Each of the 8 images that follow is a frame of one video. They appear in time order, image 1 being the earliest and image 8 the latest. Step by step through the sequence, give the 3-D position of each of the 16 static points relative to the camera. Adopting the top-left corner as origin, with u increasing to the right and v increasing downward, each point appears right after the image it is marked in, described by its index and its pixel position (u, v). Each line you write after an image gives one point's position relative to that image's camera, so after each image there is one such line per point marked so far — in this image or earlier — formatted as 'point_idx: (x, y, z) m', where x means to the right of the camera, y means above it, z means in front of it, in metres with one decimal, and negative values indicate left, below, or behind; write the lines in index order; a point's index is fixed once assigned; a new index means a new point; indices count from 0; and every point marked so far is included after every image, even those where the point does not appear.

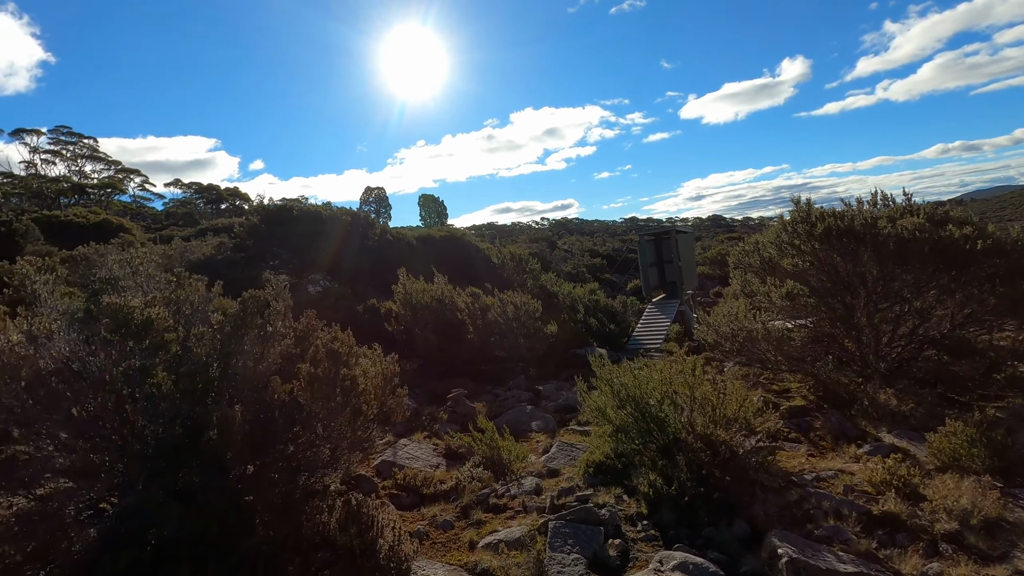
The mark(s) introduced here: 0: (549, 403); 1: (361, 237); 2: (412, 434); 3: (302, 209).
0: (+0.7, -2.1, +10.0) m
1: (-5.3, +1.9, +19.0) m
2: (-1.4, -2.1, +7.5) m
3: (-7.6, +2.8, +19.1) m
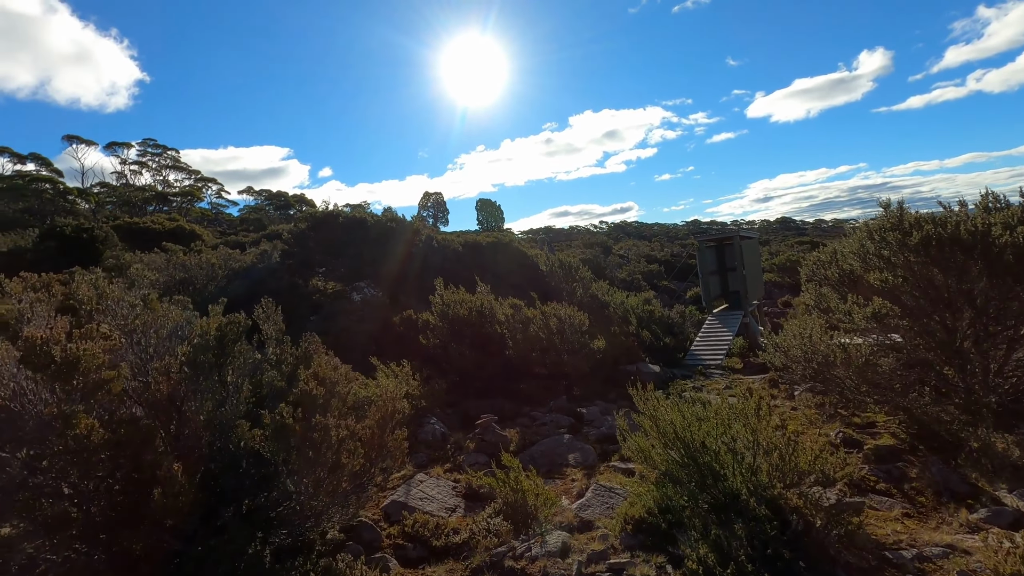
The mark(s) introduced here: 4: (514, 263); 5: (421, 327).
0: (+1.3, -2.4, +9.0) m
1: (-3.6, +1.6, +18.6) m
2: (-1.0, -2.3, +6.8) m
3: (-5.9, +2.6, +19.0) m
4: (+0.1, +1.0, +19.8) m
5: (-2.0, -0.9, +12.0) m
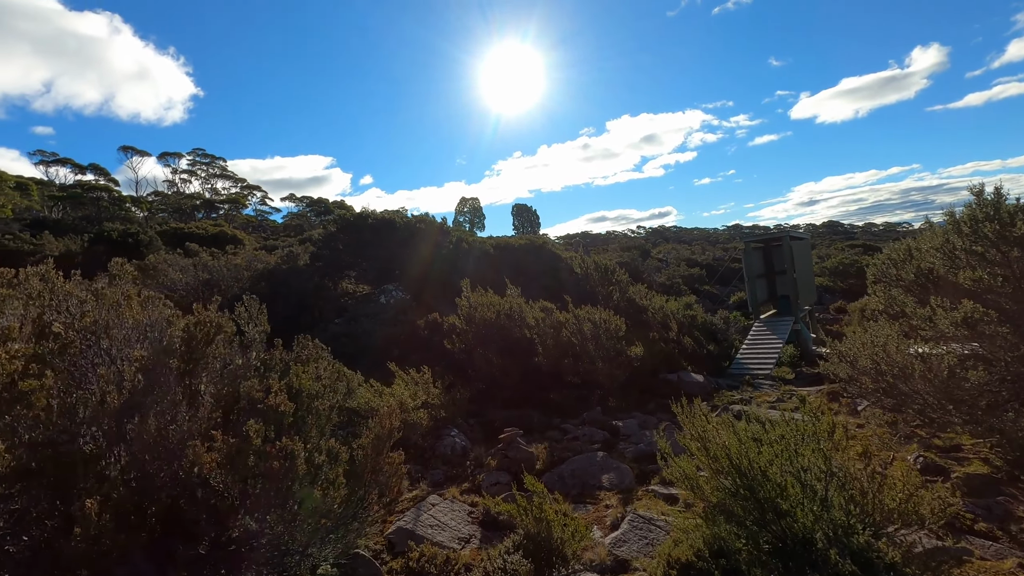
0: (+1.8, -2.4, +8.1) m
1: (-2.5, +1.5, +18.1) m
2: (-0.7, -2.3, +6.1) m
3: (-4.7, +2.5, +18.6) m
4: (+1.3, +0.9, +19.0) m
5: (-1.4, -0.9, +11.4) m
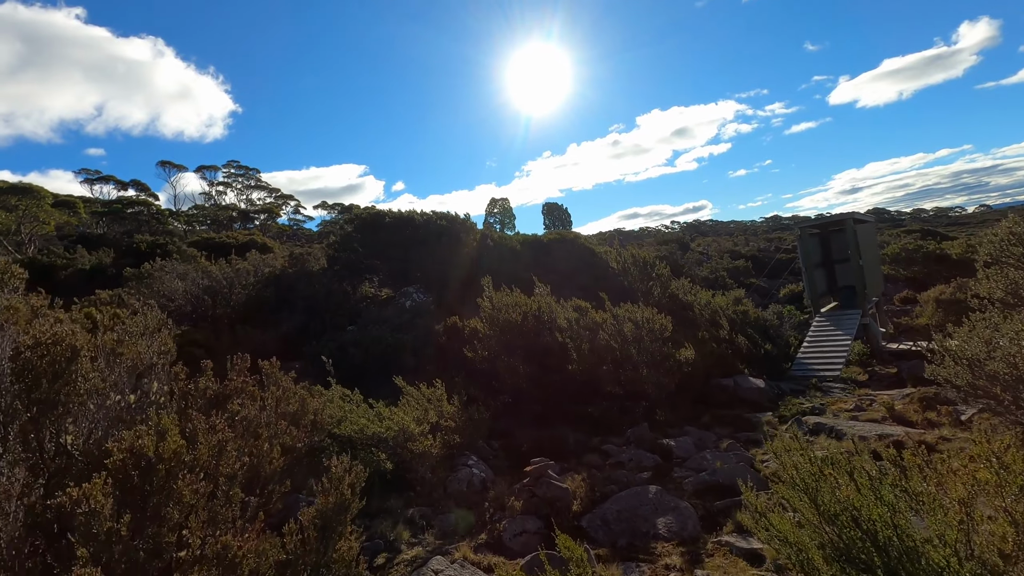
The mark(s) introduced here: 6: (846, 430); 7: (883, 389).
0: (+2.1, -2.3, +6.6) m
1: (-1.6, +1.4, +16.8) m
2: (-0.5, -2.3, +4.7) m
3: (-3.8, +2.4, +17.5) m
4: (+2.2, +0.9, +17.5) m
5: (-0.8, -0.9, +10.0) m
6: (+5.1, -2.2, +8.2) m
7: (+8.5, -2.3, +12.2) m
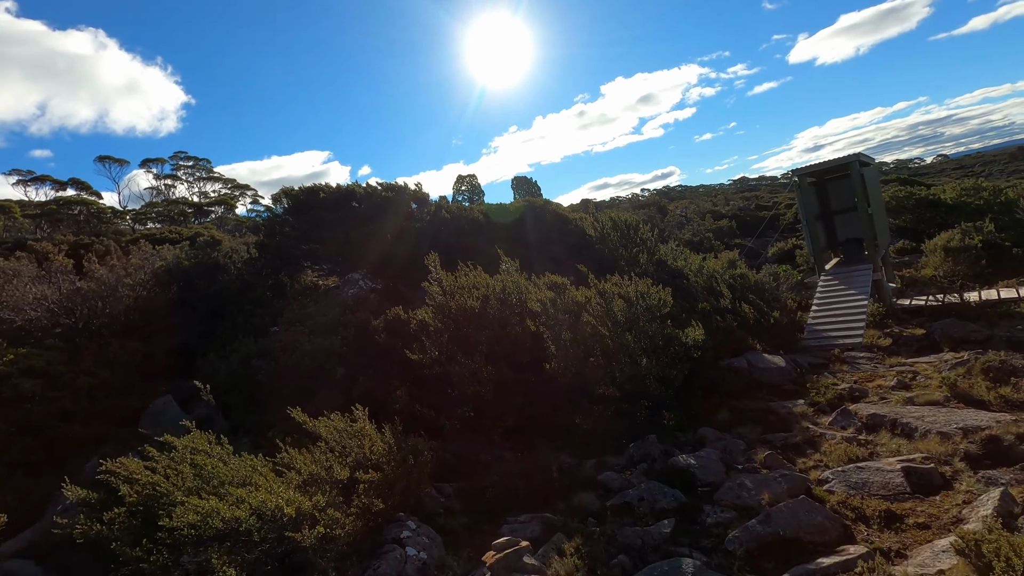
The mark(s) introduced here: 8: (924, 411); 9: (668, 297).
0: (+1.8, -2.0, +4.5) m
1: (-2.7, +1.9, +14.4) m
2: (-0.7, -2.2, +2.5) m
3: (-5.0, +2.7, +14.9) m
4: (+1.2, +1.7, +15.2) m
5: (-1.4, -0.6, +7.7) m
6: (+4.7, -1.6, +6.2) m
7: (+7.9, -1.3, +10.4) m
8: (+5.2, -1.6, +6.8) m
9: (+2.6, -0.2, +8.8) m
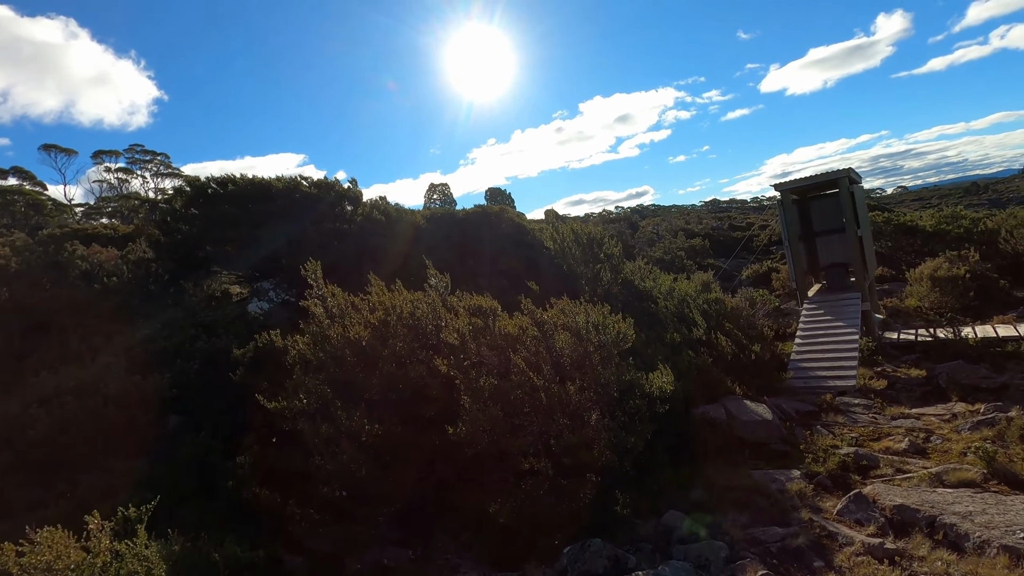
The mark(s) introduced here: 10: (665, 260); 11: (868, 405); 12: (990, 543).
0: (+0.9, -2.2, +2.5) m
1: (-3.9, +1.6, +12.3) m
2: (-1.5, -2.3, +0.4) m
3: (-6.2, +2.5, +12.7) m
4: (-0.1, +1.2, +13.3) m
5: (-2.4, -0.8, +5.6) m
6: (+3.7, -2.0, +4.4) m
7: (+6.7, -1.9, +8.7) m
8: (+4.3, -2.0, +5.0) m
9: (+1.5, -0.5, +6.9) m
10: (+5.4, +1.0, +18.9) m
11: (+5.9, -1.9, +8.7) m
12: (+3.7, -2.0, +4.1) m
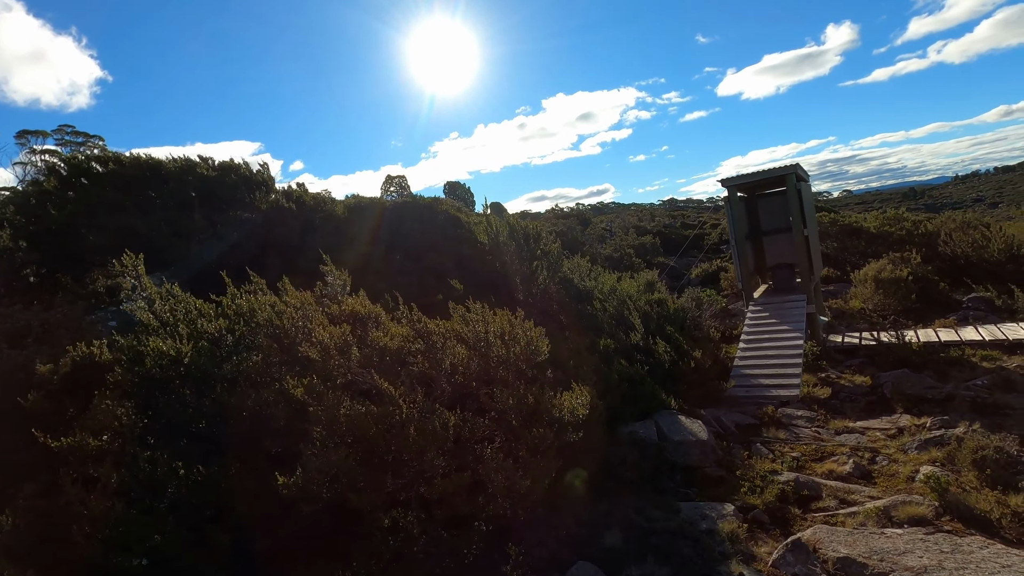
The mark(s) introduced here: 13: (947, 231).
0: (+0.1, -2.3, +1.5) m
1: (-5.4, +1.7, +10.9) m
2: (-2.2, -2.4, -0.7) m
3: (-7.7, +2.6, +11.1) m
4: (-1.7, +1.3, +12.2) m
5: (-3.5, -0.8, +4.4) m
6: (+2.7, -2.0, +3.6) m
7: (+5.4, -2.0, +8.1) m
8: (+3.2, -2.1, +4.3) m
9: (+0.4, -0.6, +5.9) m
10: (+3.4, +1.0, +18.1) m
11: (+4.6, -2.0, +8.1) m
12: (+2.8, -2.1, +3.4) m
13: (+15.9, +2.1, +19.5) m
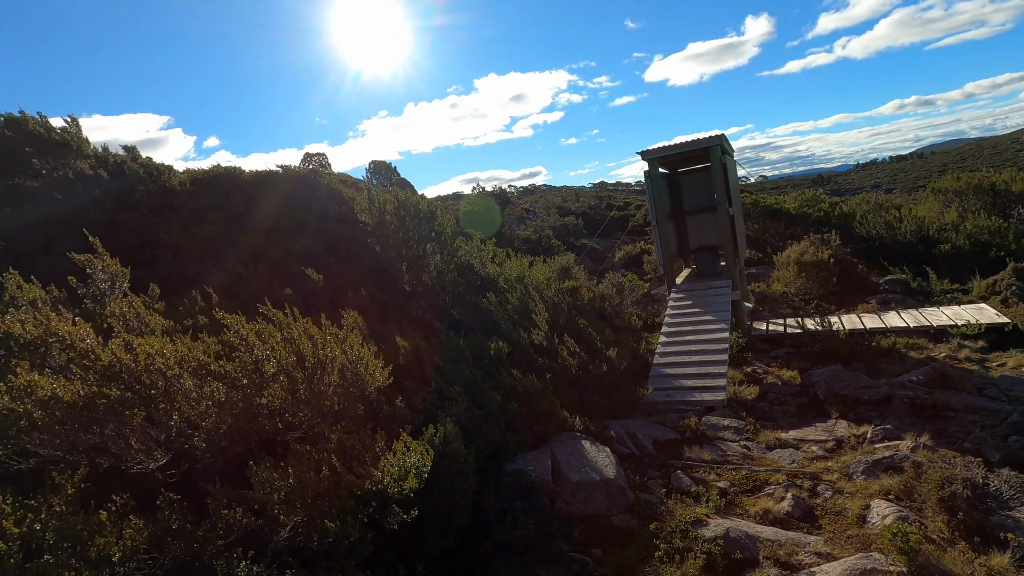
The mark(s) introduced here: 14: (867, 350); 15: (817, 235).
0: (-0.7, -2.4, -0.2) m
1: (-7.3, +1.8, +8.3) m
2: (-2.7, -2.6, -2.7) m
3: (-9.6, +2.7, +8.2) m
4: (-3.8, +1.5, +10.1) m
5: (-4.6, -0.9, +2.2) m
6: (+1.7, -2.0, +2.2) m
7: (+3.8, -1.8, +7.0) m
8: (+2.1, -2.0, +2.9) m
9: (-0.9, -0.5, +4.2) m
10: (+0.6, +1.5, +16.6) m
11: (+3.0, -1.8, +6.8) m
12: (+1.7, -2.1, +1.9) m
13: (+12.8, +2.8, +19.4) m
14: (+6.4, -1.1, +9.6) m
15: (+10.4, +1.8, +18.2) m
